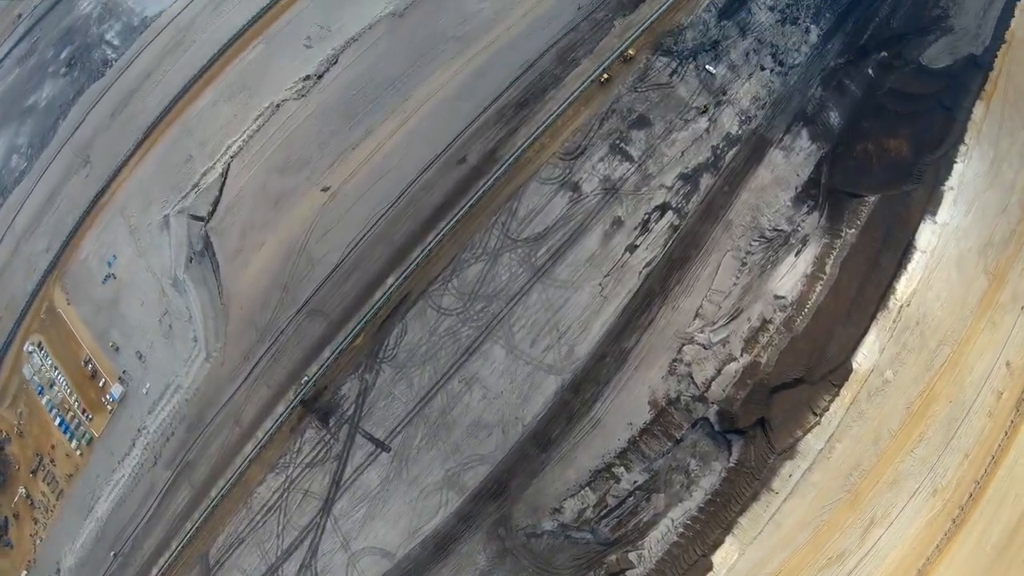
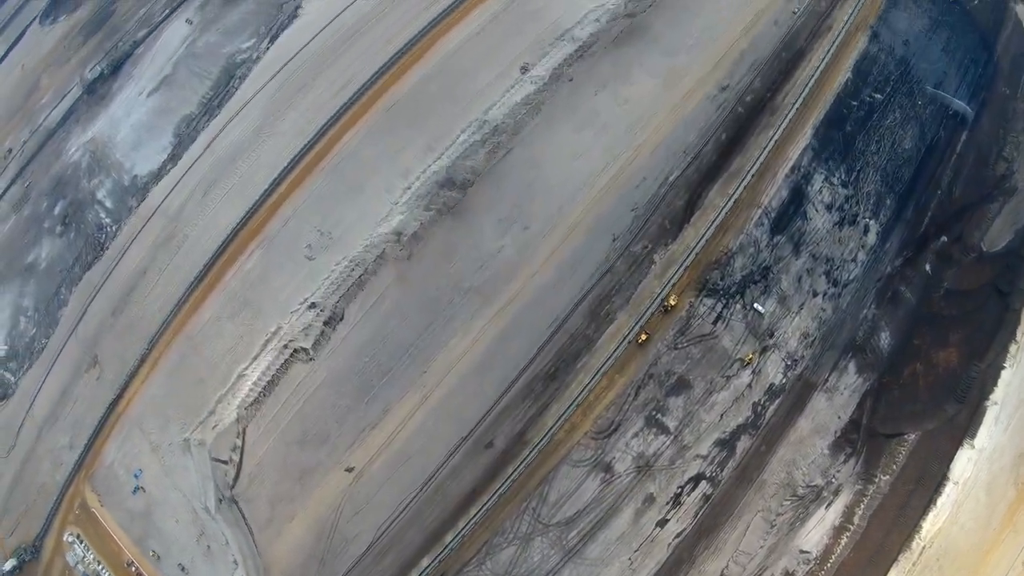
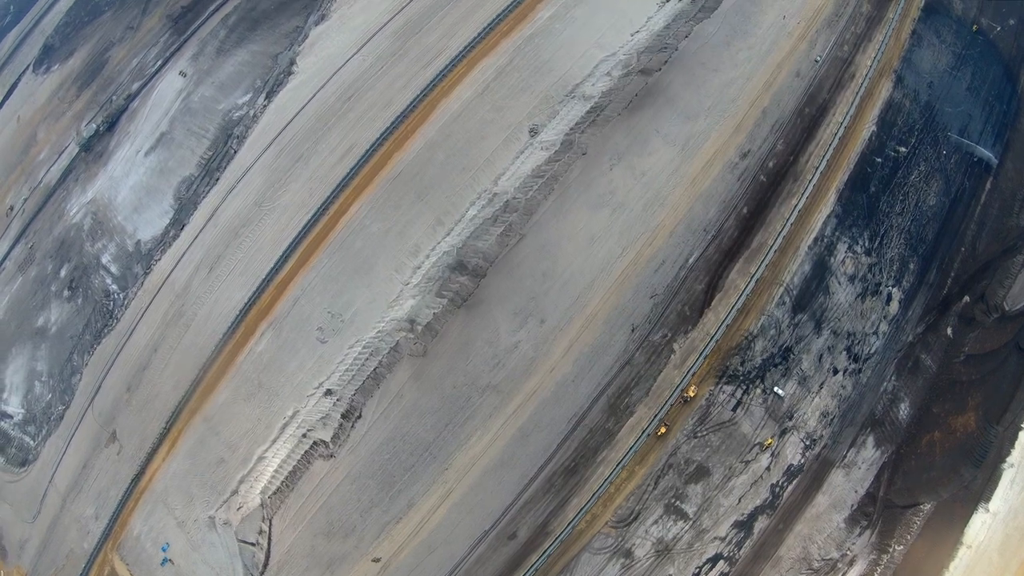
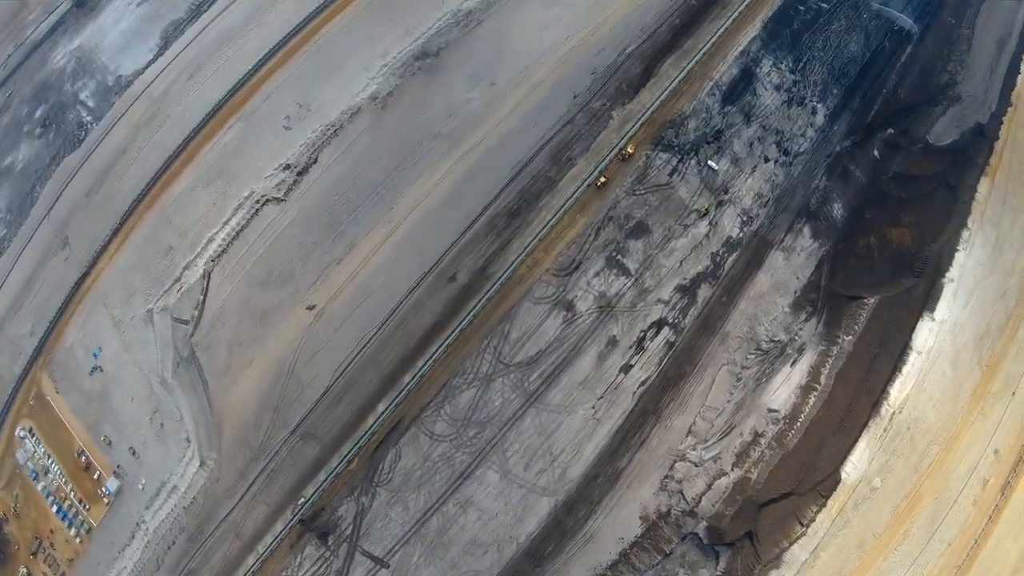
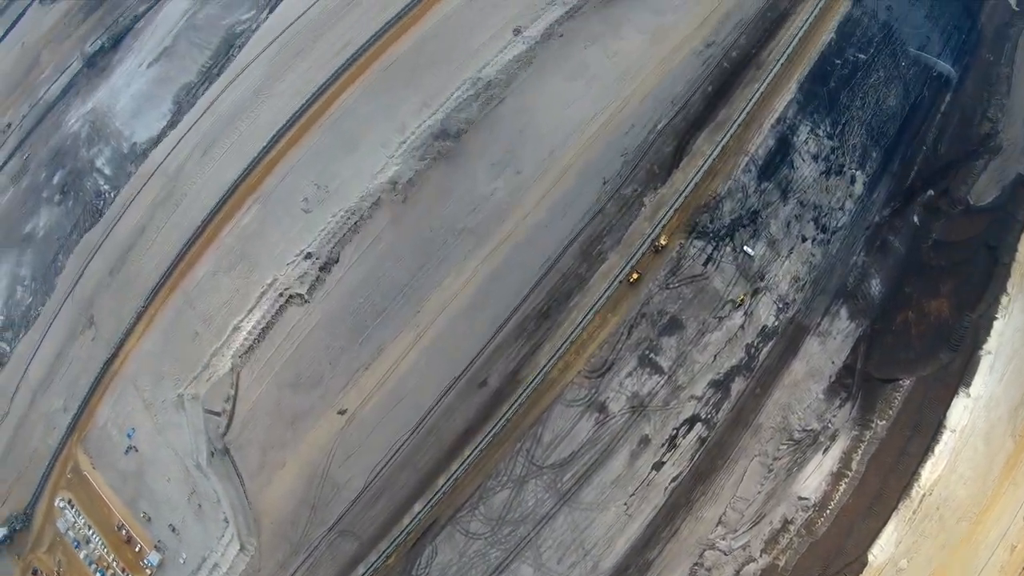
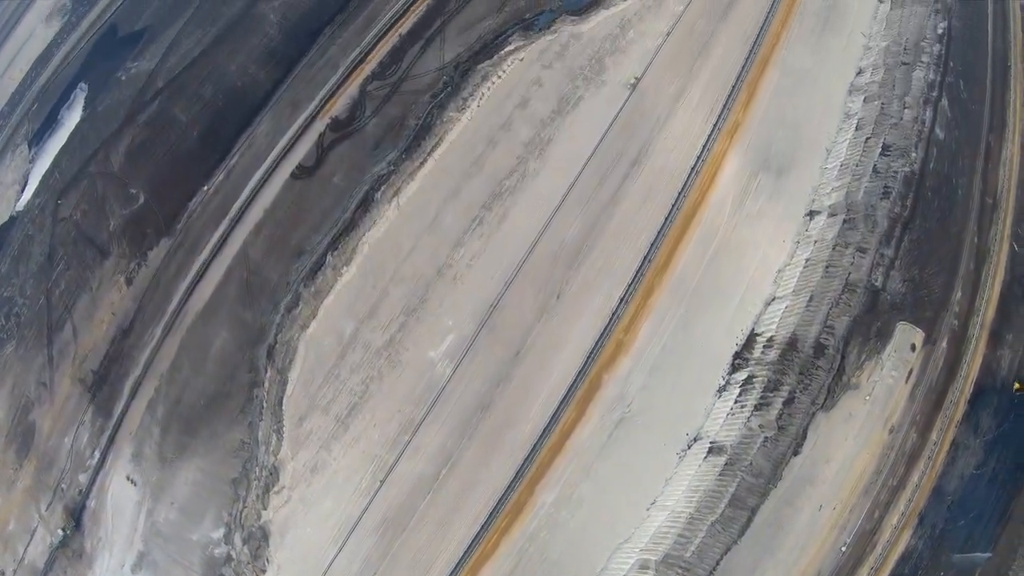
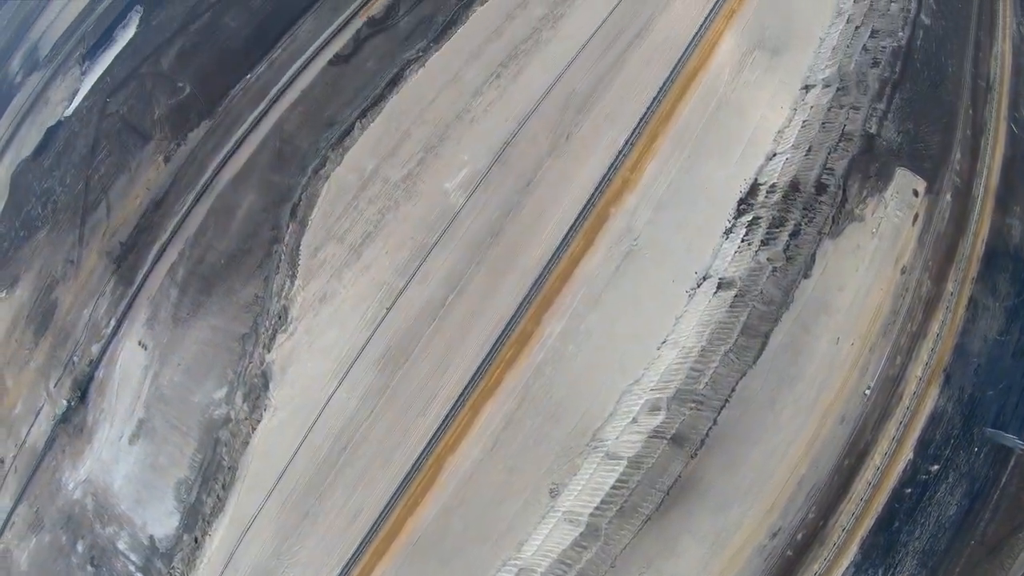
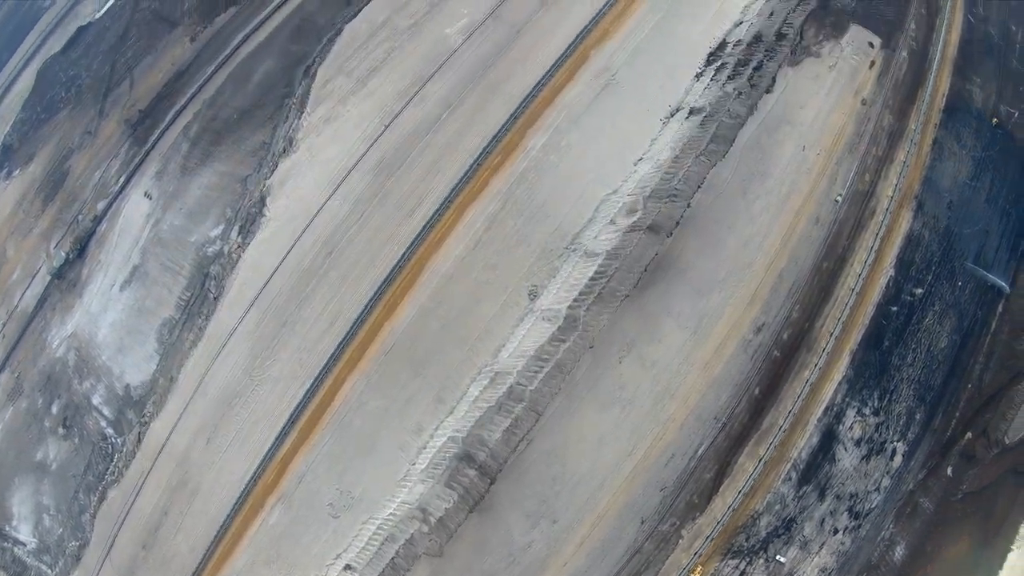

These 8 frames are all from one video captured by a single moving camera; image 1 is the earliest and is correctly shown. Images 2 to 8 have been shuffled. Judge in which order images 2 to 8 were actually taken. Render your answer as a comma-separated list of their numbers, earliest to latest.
4, 5, 2, 3, 8, 7, 6
